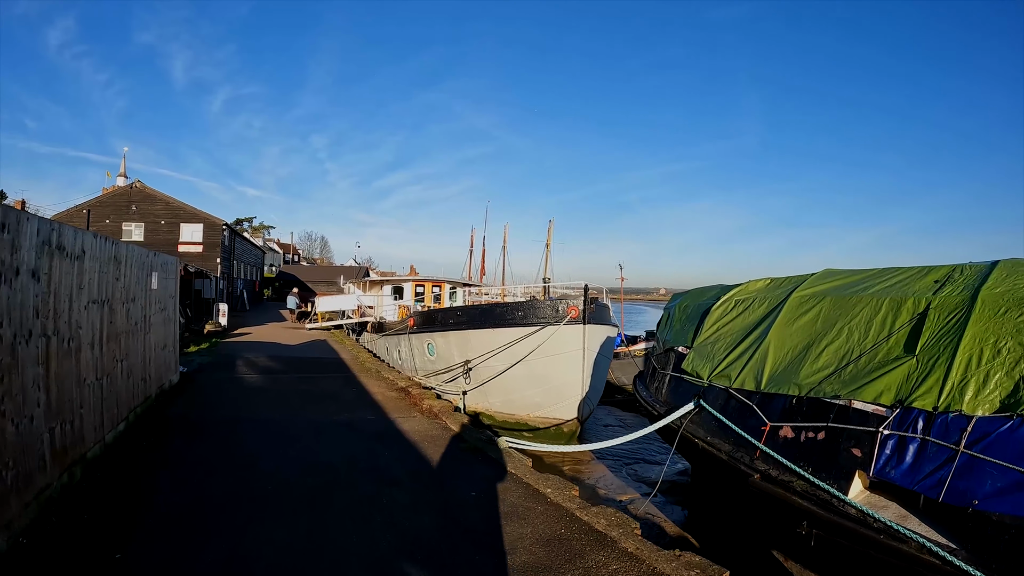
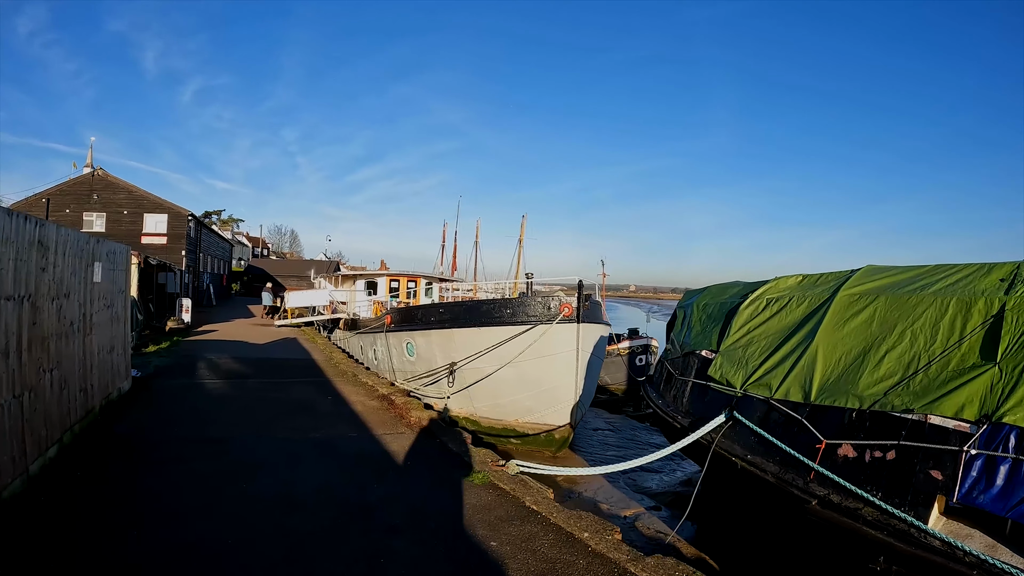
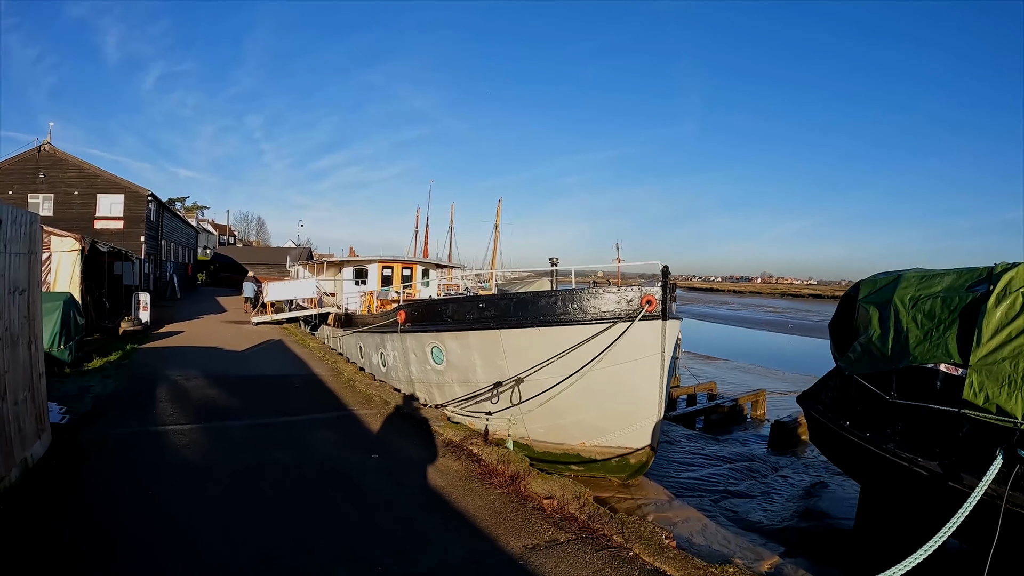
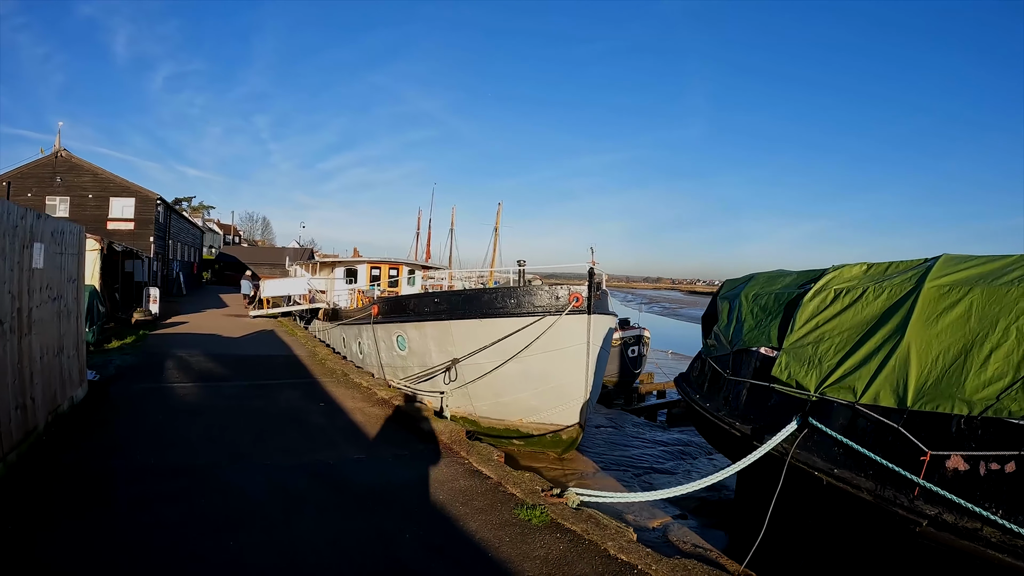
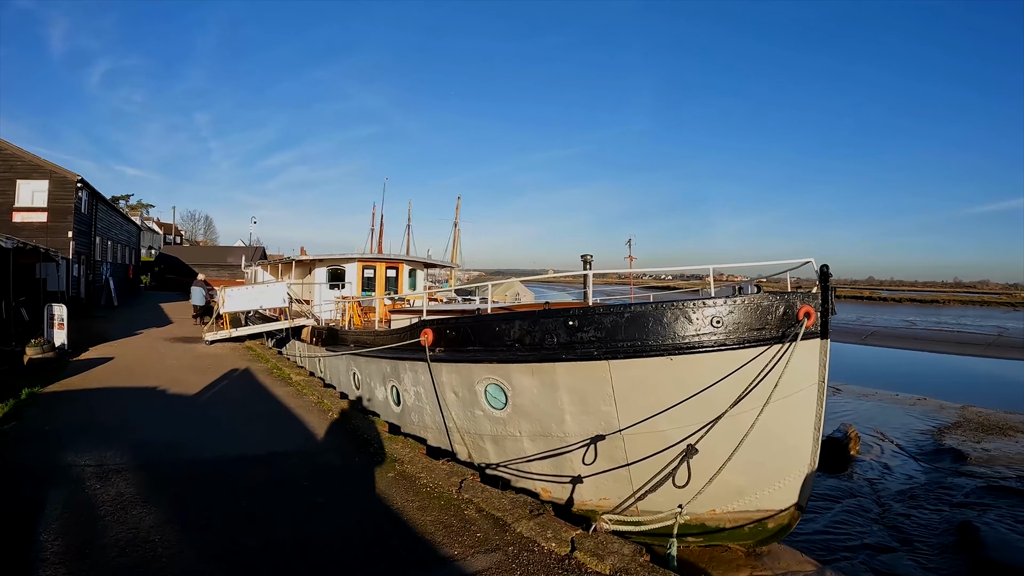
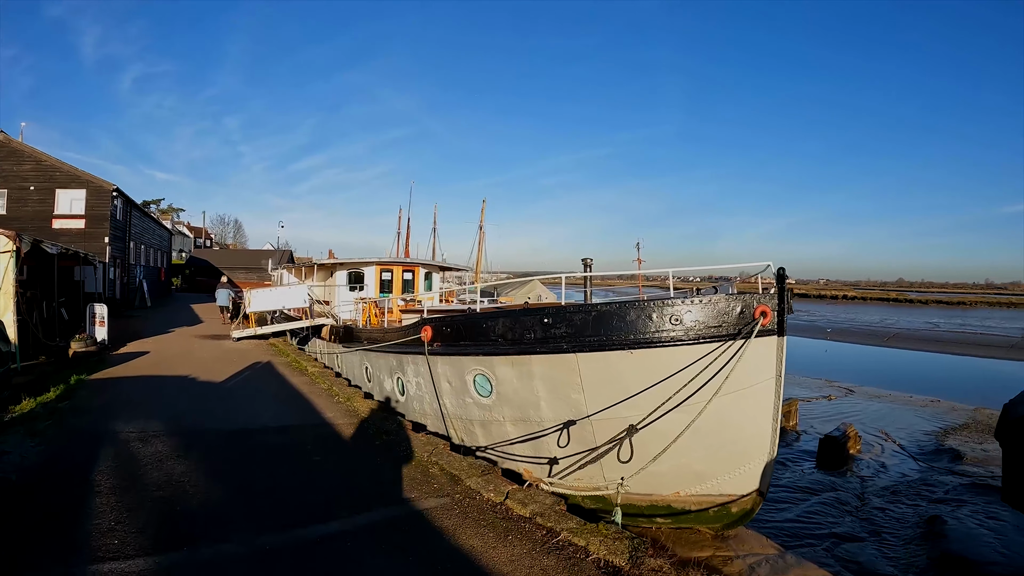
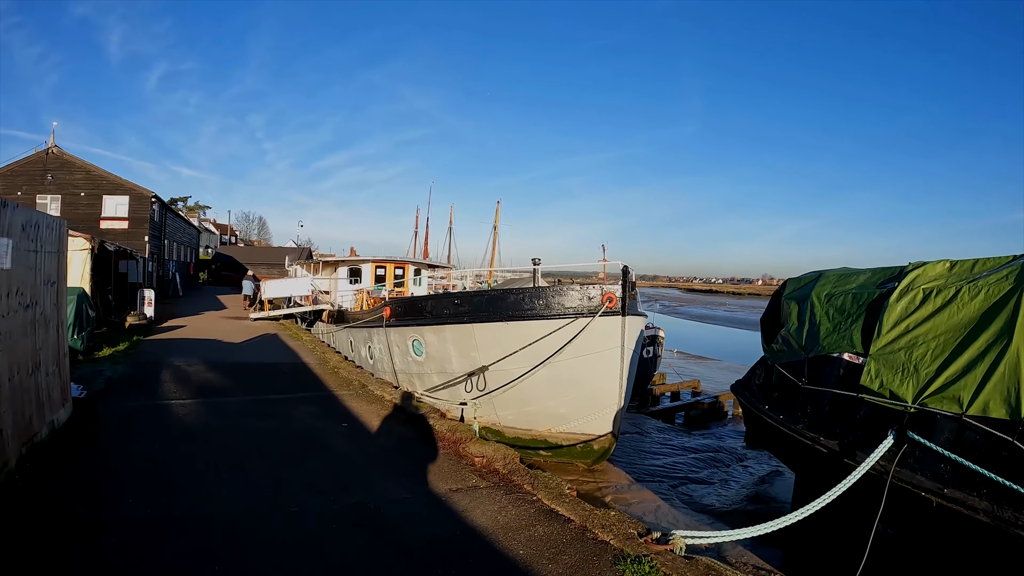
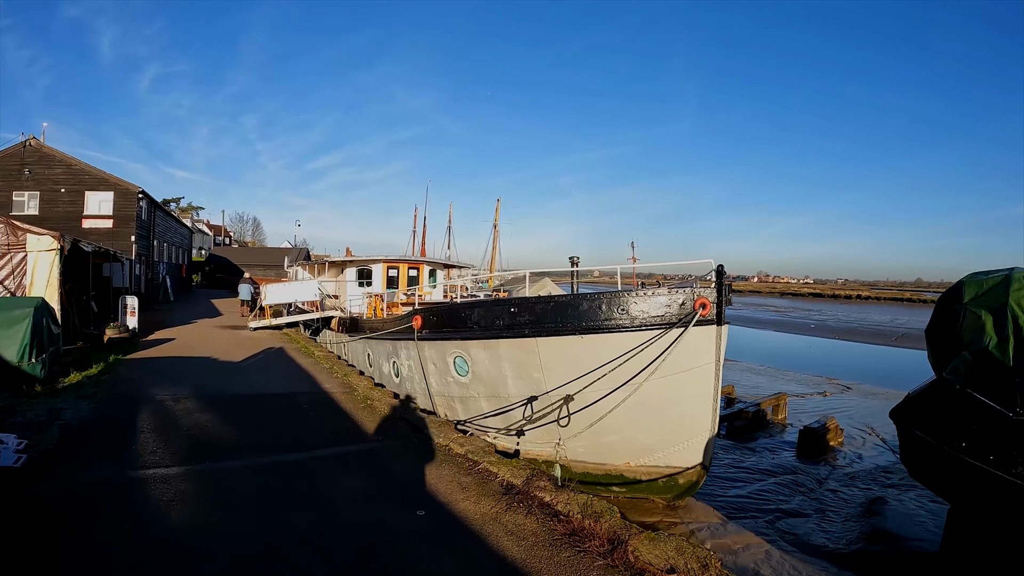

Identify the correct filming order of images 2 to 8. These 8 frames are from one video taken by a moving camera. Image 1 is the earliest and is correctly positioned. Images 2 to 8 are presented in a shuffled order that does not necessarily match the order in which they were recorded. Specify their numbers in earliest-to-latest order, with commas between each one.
2, 4, 7, 3, 8, 6, 5
